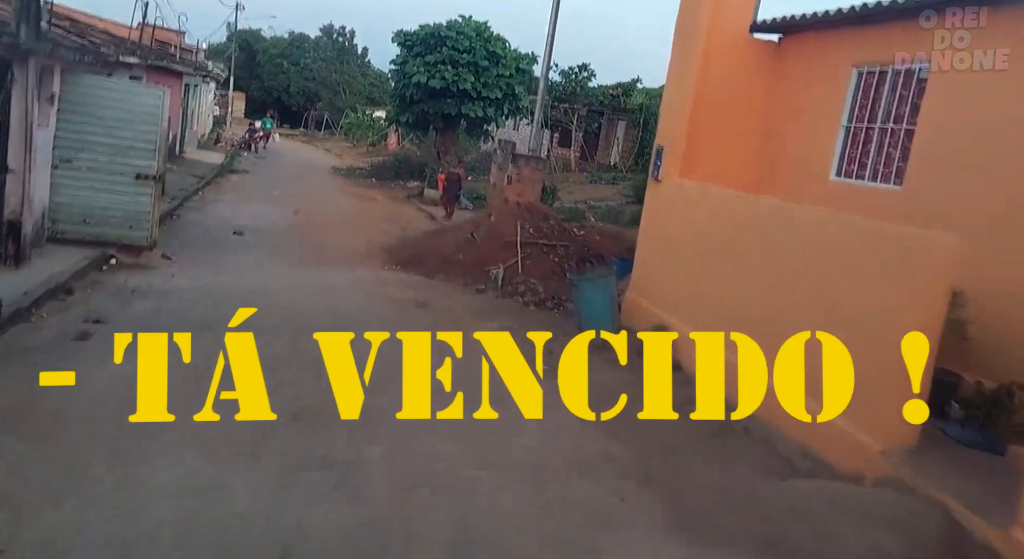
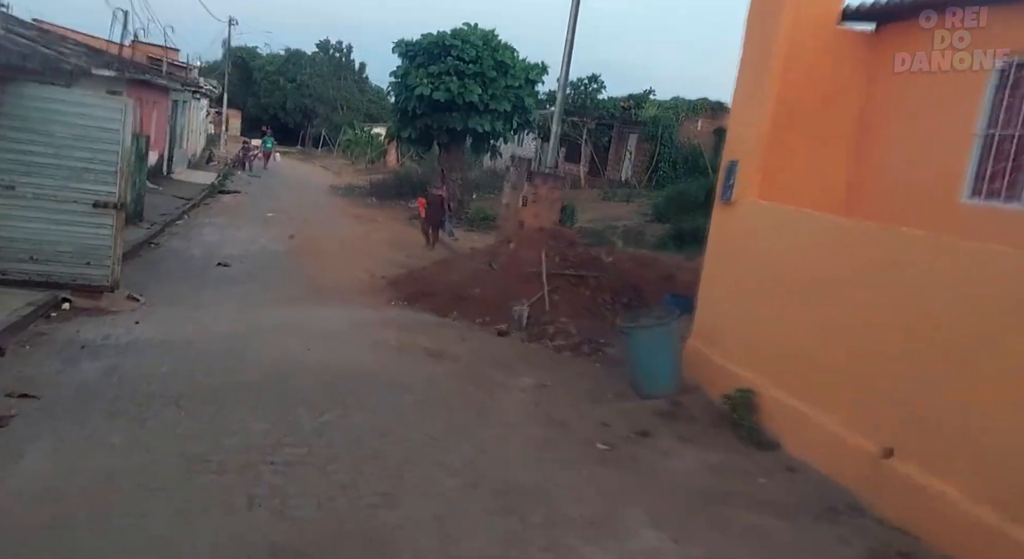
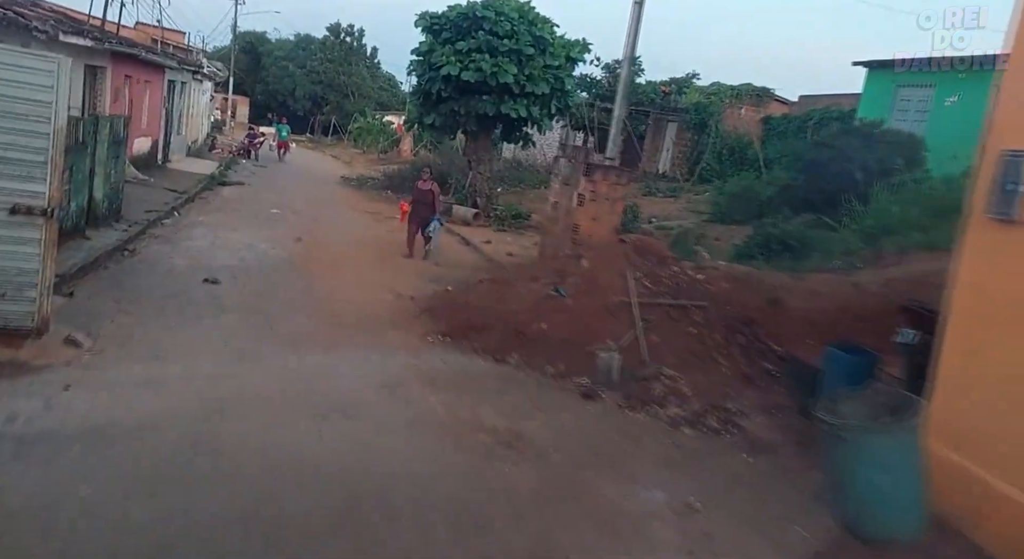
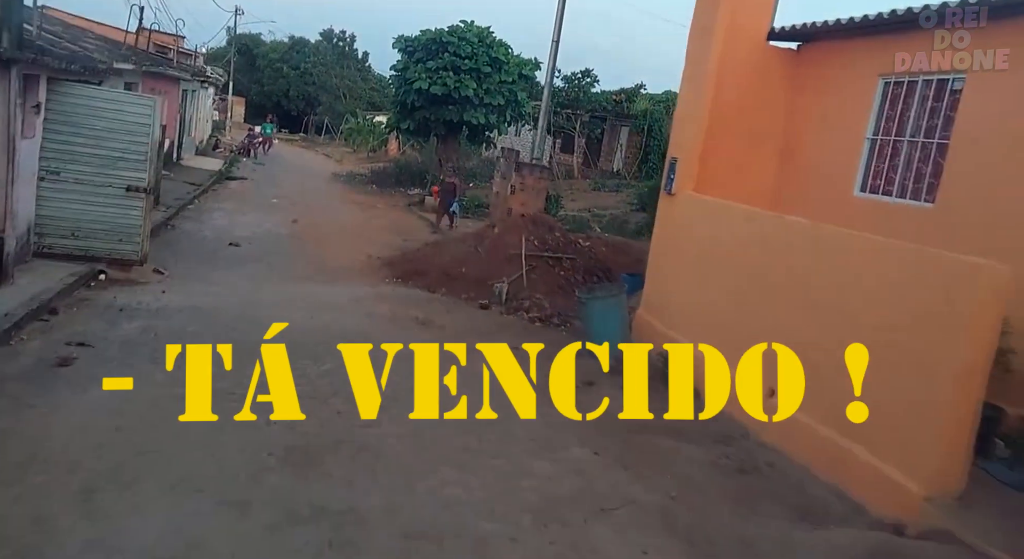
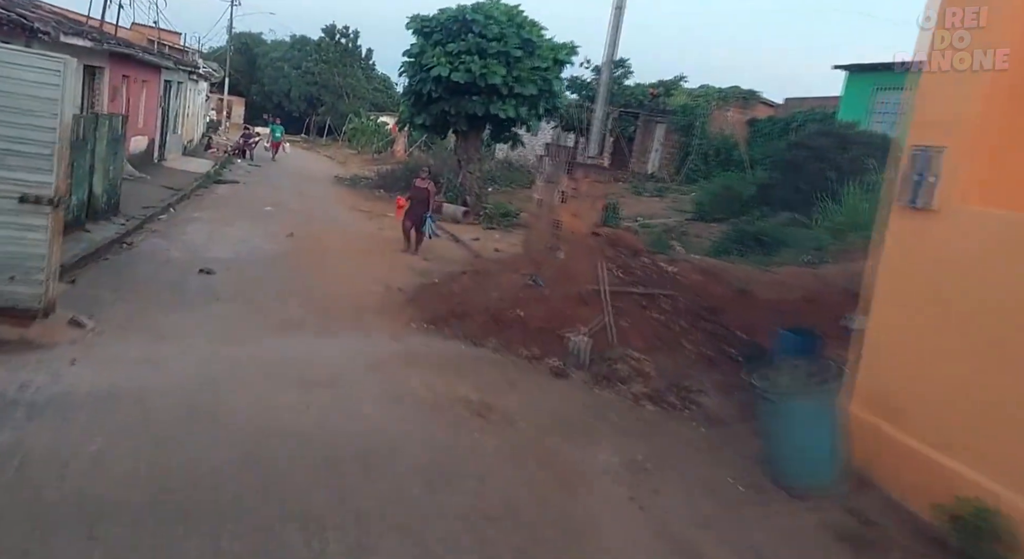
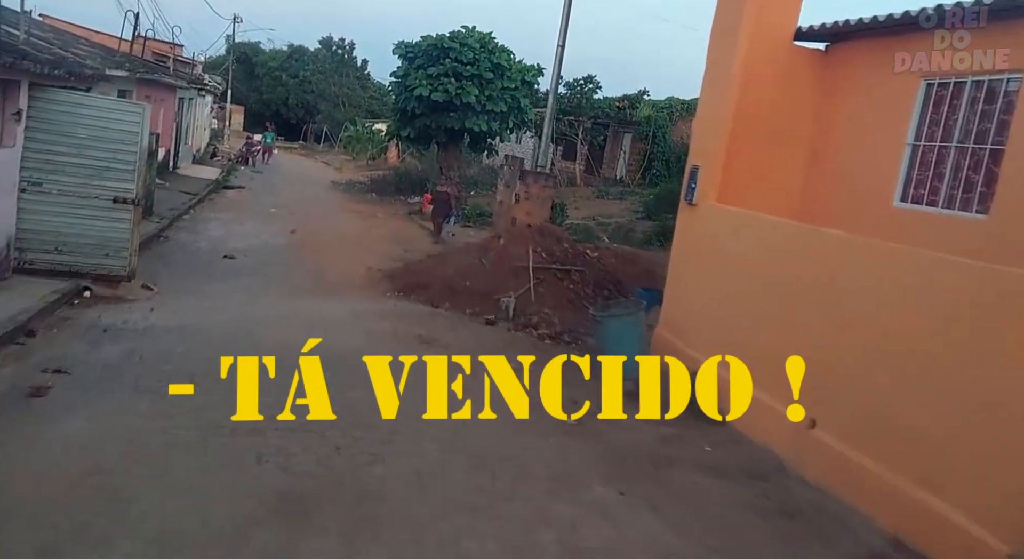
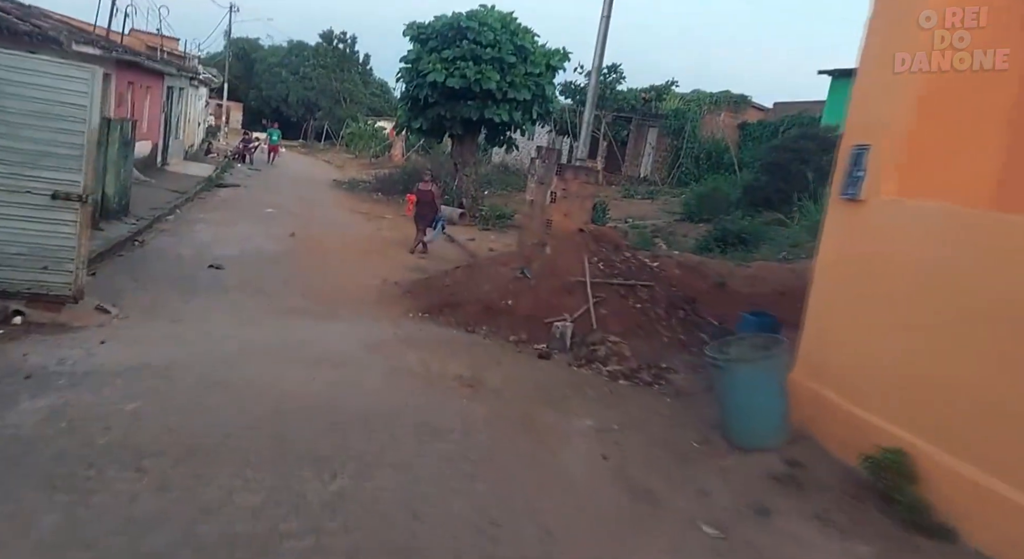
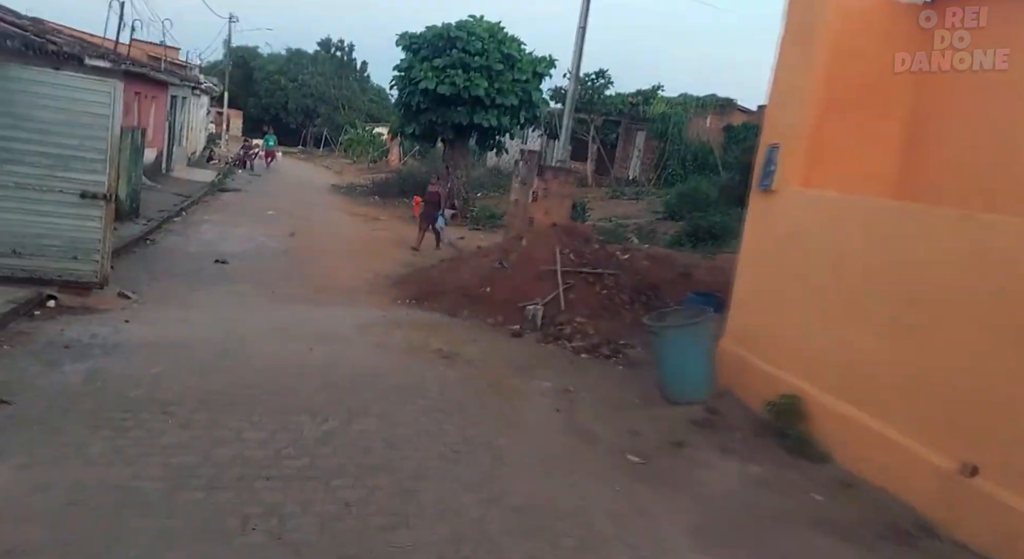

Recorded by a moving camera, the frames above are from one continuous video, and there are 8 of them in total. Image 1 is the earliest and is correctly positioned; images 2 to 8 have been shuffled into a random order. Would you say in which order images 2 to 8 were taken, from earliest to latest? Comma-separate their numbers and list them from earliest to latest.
4, 6, 2, 8, 7, 5, 3
